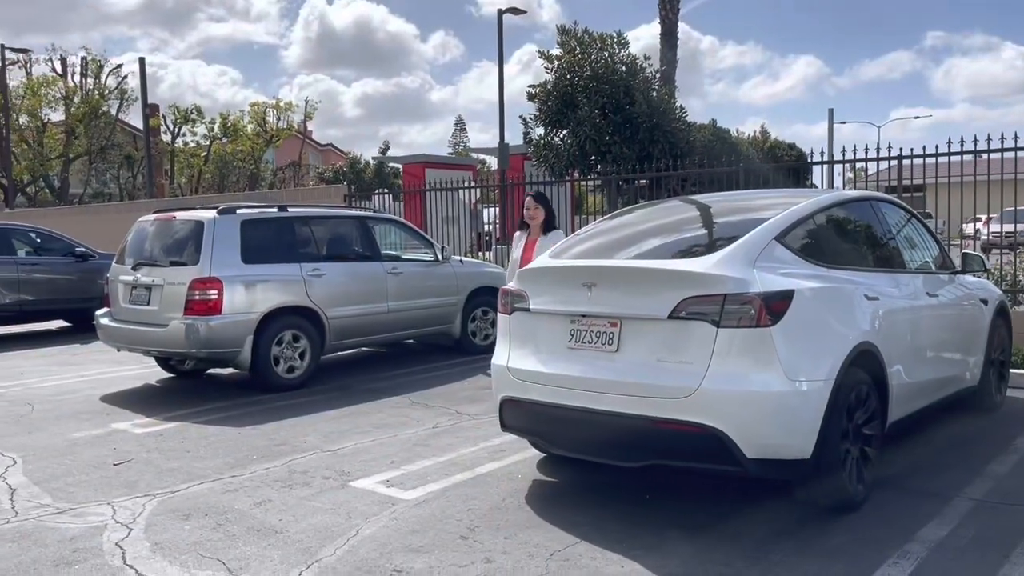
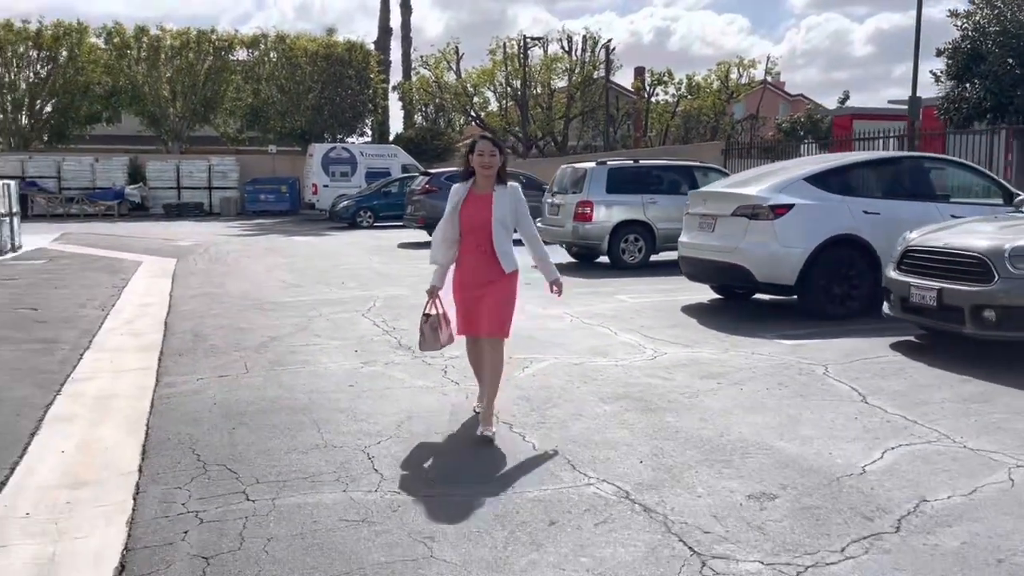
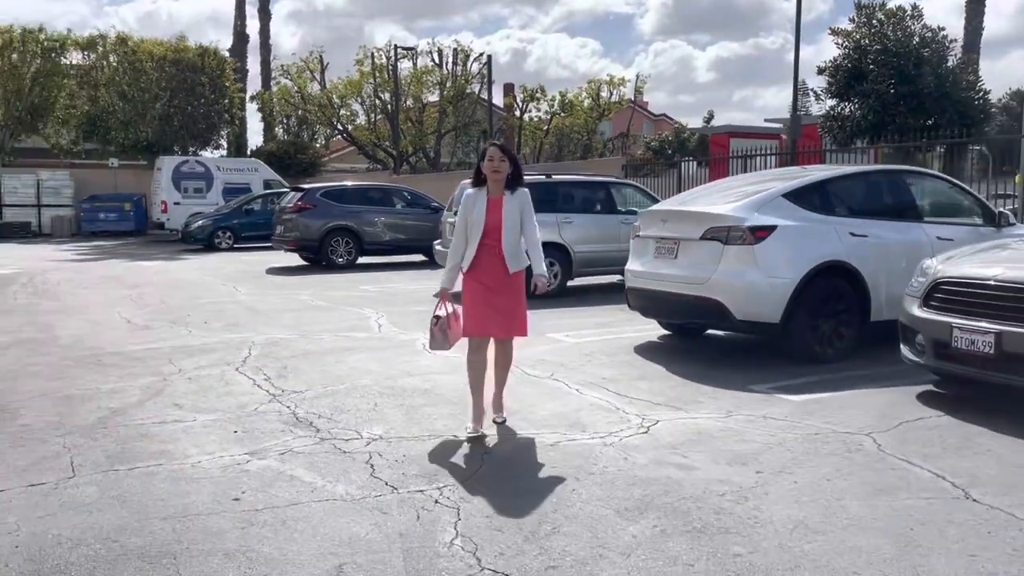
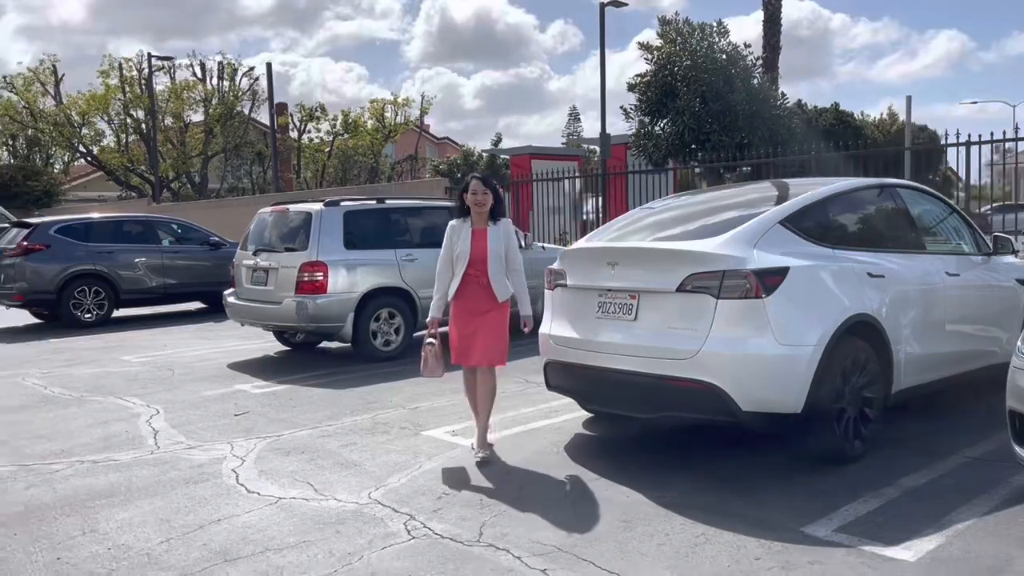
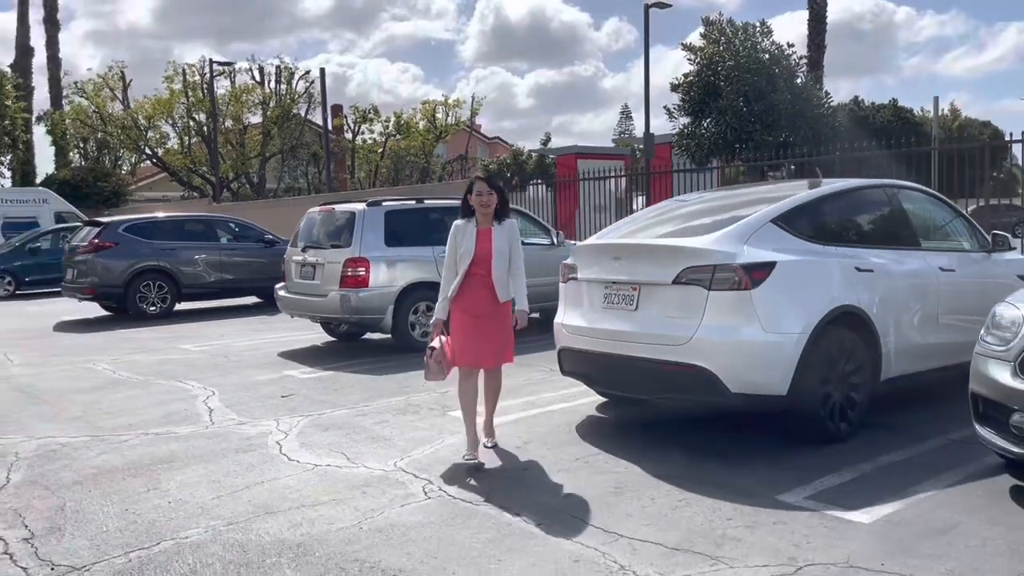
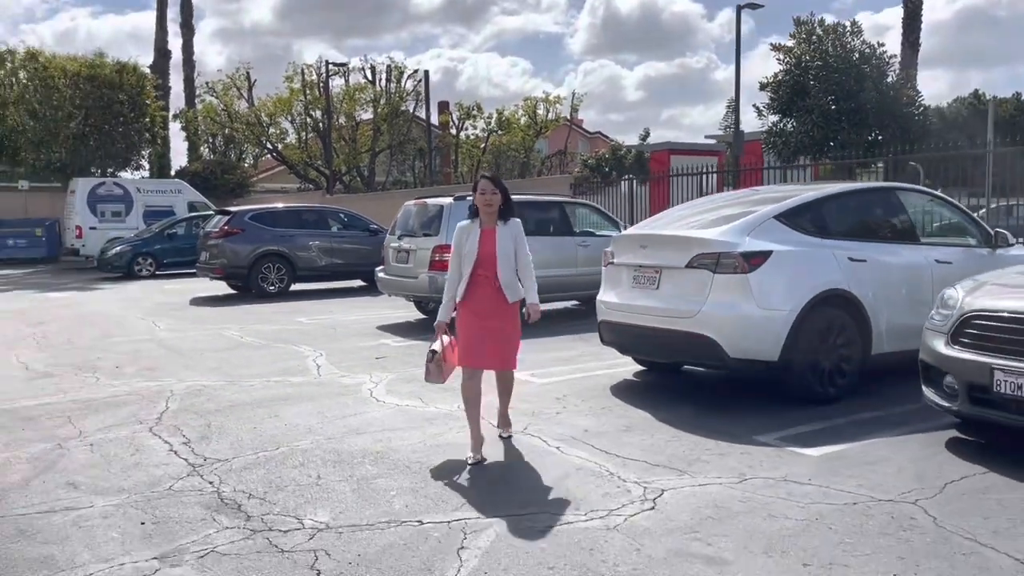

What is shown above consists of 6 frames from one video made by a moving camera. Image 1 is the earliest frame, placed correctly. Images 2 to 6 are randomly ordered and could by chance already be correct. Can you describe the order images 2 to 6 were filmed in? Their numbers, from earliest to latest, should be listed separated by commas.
4, 5, 6, 3, 2
